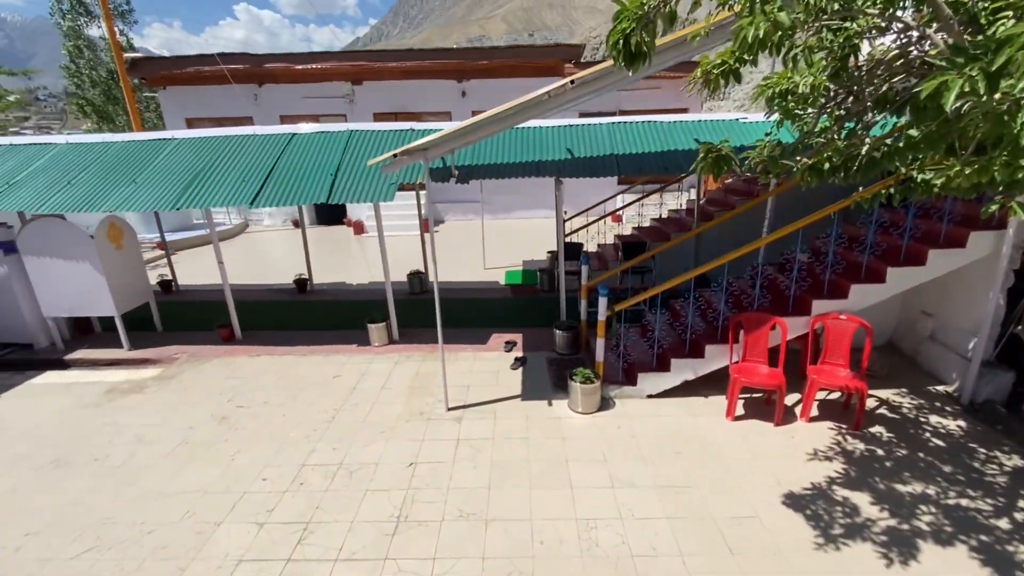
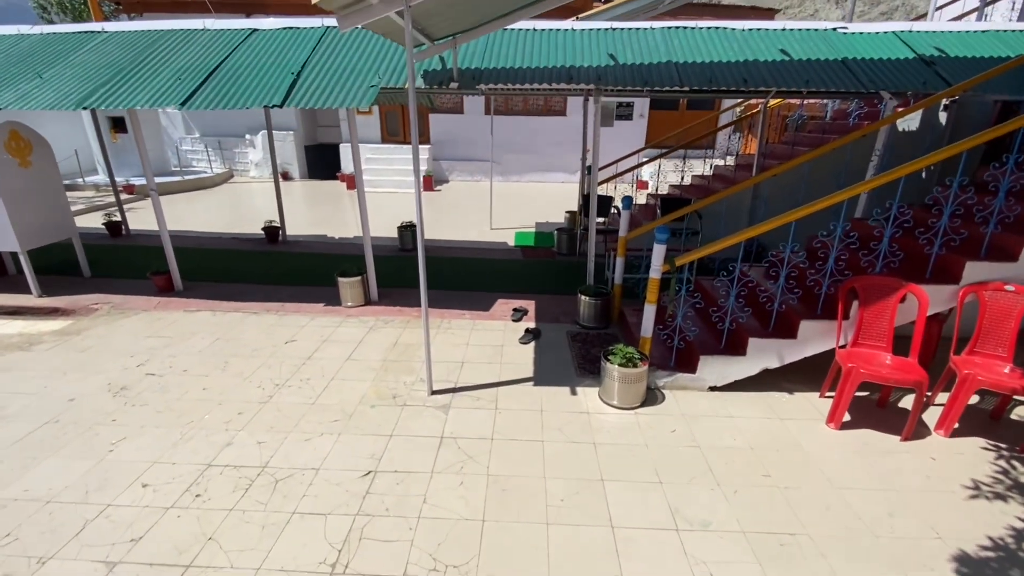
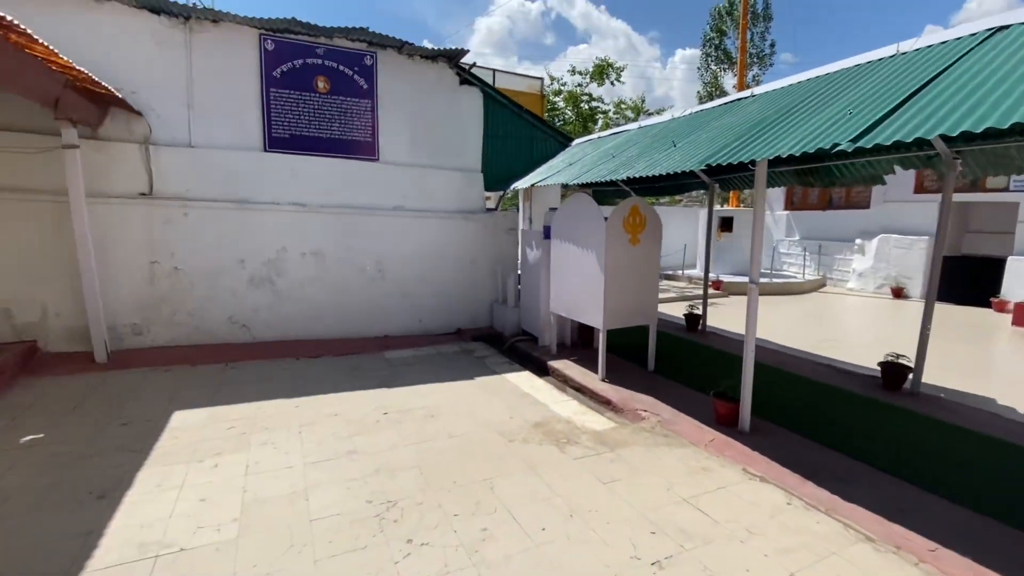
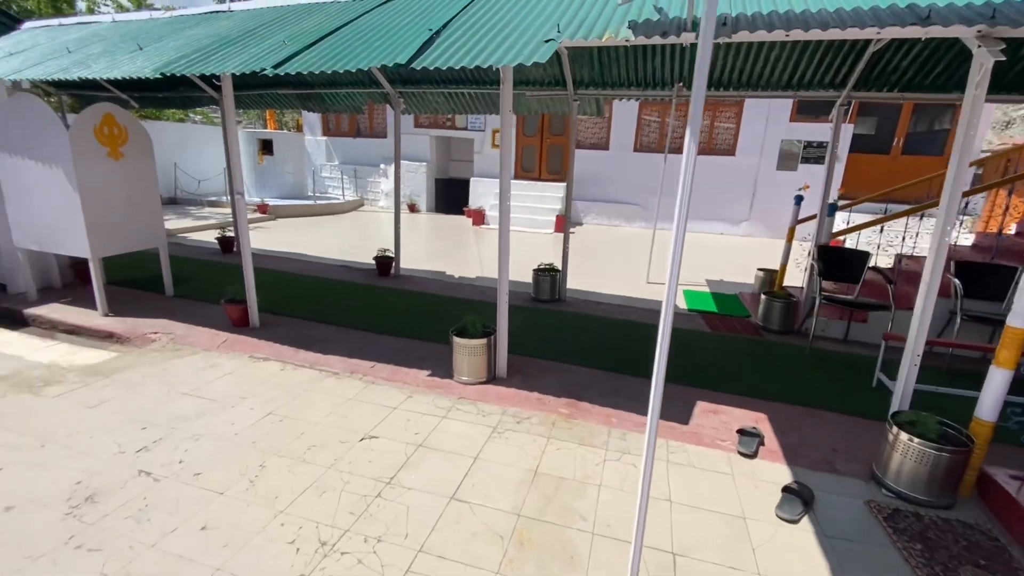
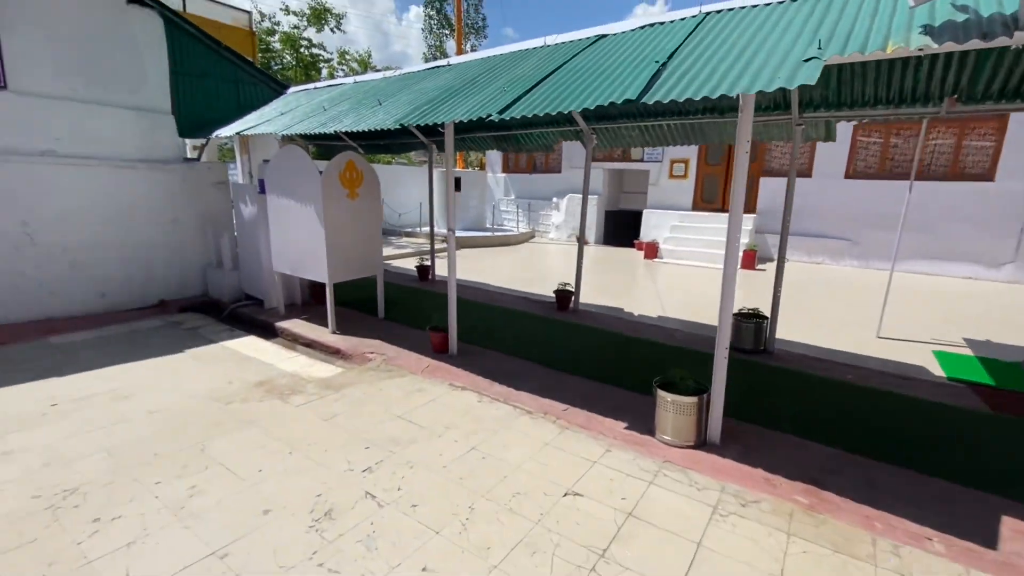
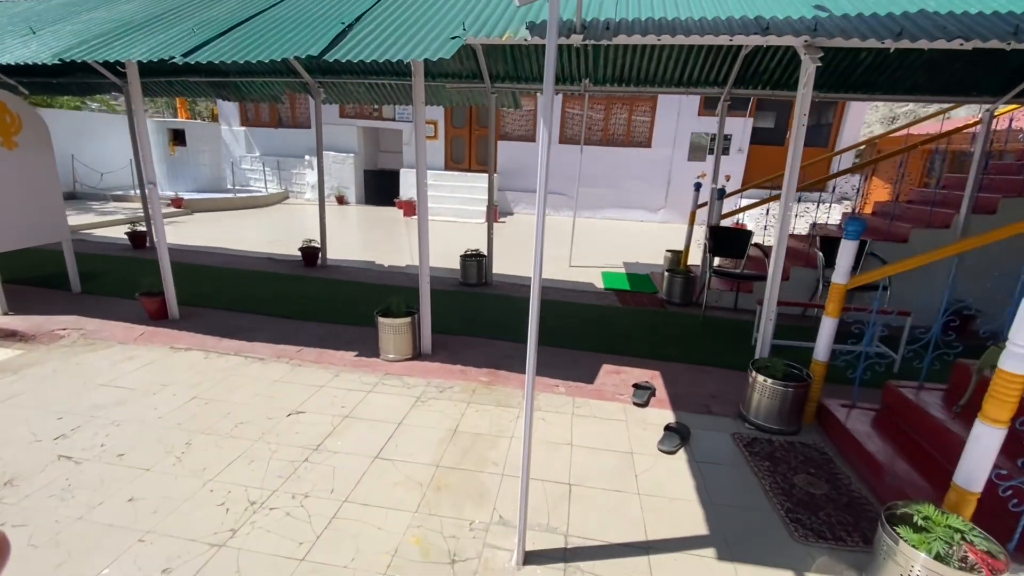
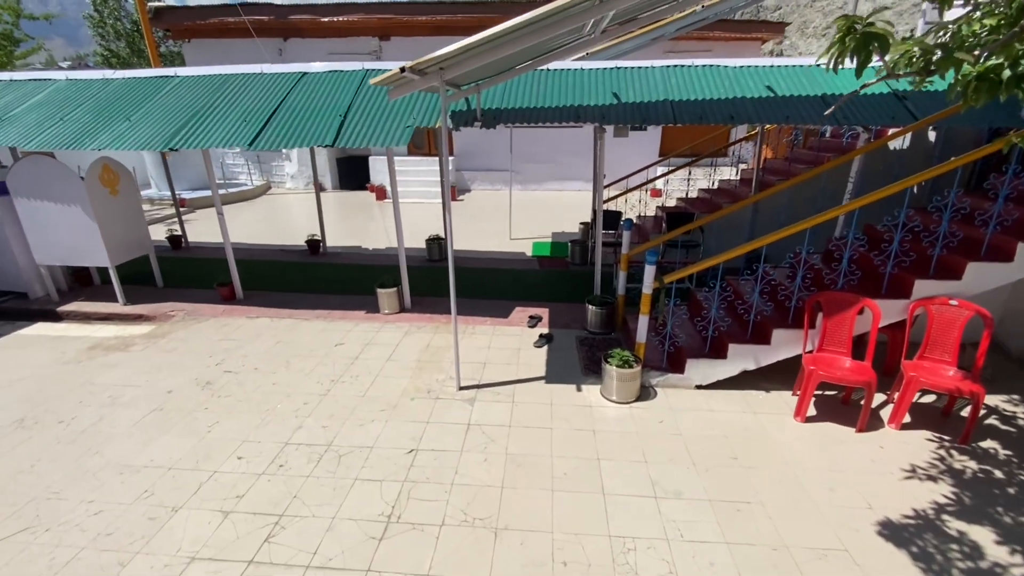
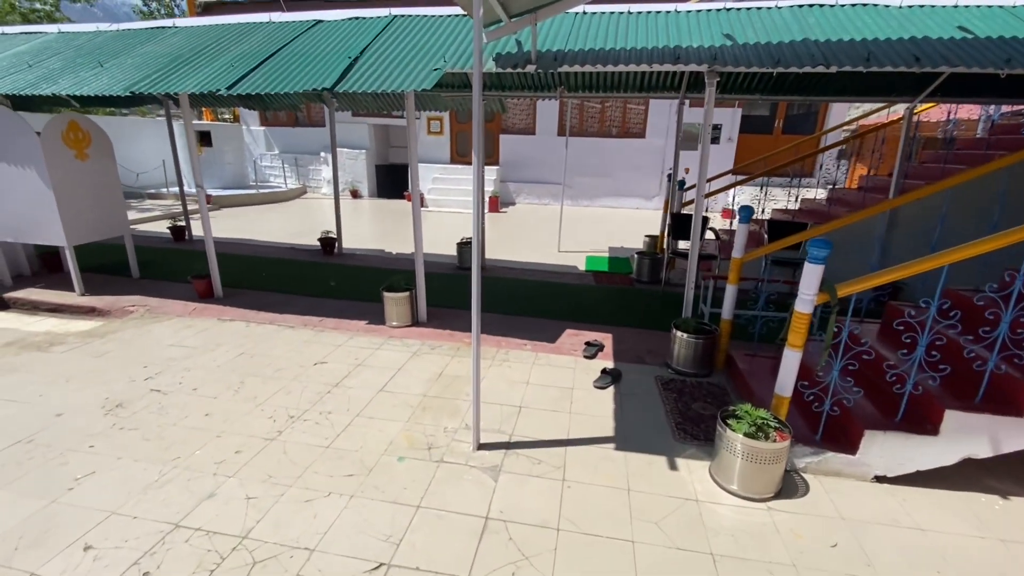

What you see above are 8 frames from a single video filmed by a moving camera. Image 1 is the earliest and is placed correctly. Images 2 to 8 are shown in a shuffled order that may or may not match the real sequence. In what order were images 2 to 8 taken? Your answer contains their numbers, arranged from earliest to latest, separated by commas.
7, 2, 8, 6, 4, 5, 3
